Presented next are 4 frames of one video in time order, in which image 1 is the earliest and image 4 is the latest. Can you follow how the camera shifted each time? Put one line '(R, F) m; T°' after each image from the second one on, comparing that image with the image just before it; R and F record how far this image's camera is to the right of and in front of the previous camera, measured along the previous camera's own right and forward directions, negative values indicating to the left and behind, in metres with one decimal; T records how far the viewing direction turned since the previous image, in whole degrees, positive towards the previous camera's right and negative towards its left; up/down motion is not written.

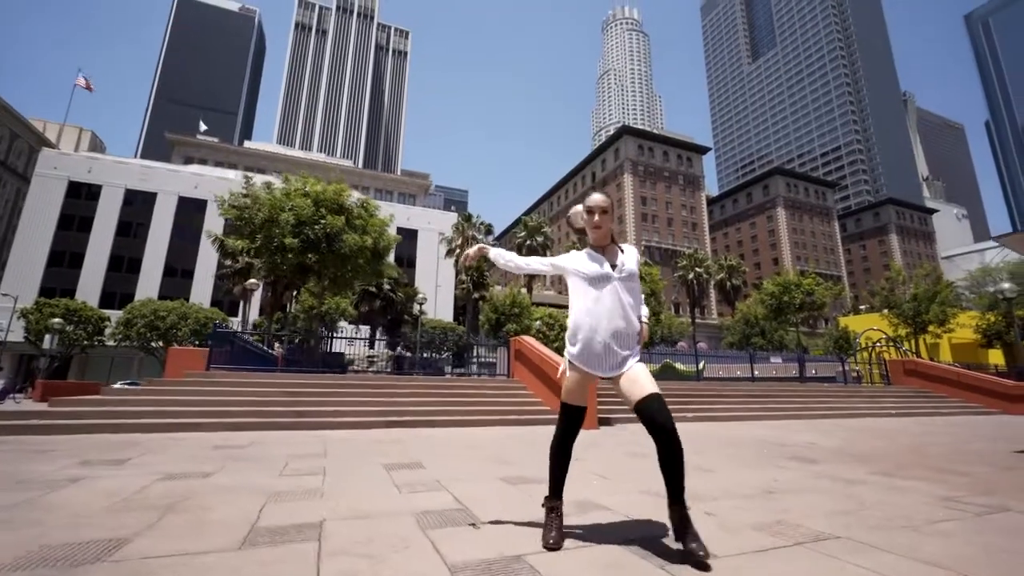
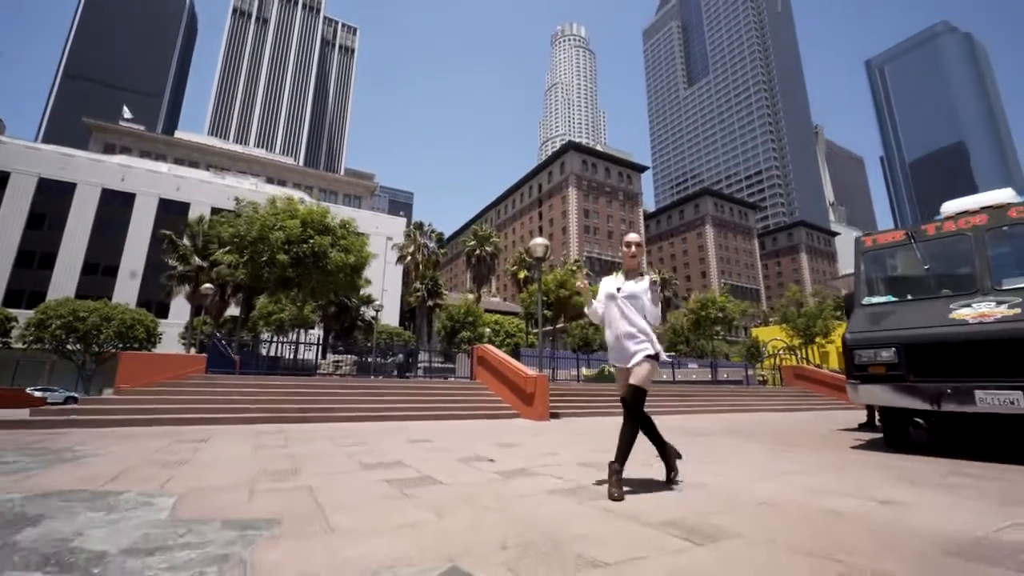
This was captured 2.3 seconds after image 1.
(-0.7, -2.1) m; +7°
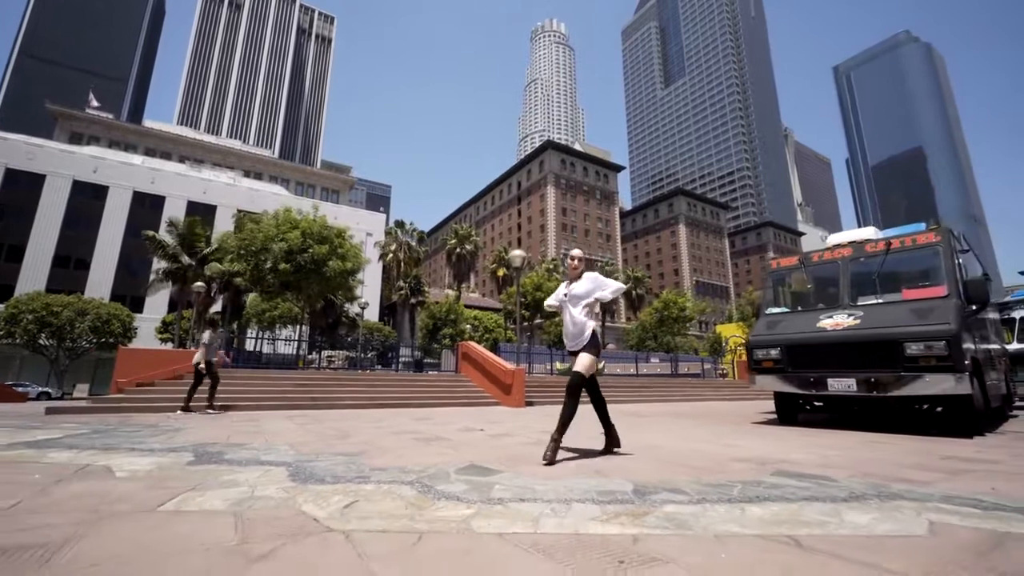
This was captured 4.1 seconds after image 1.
(-0.1, -1.9) m; +3°
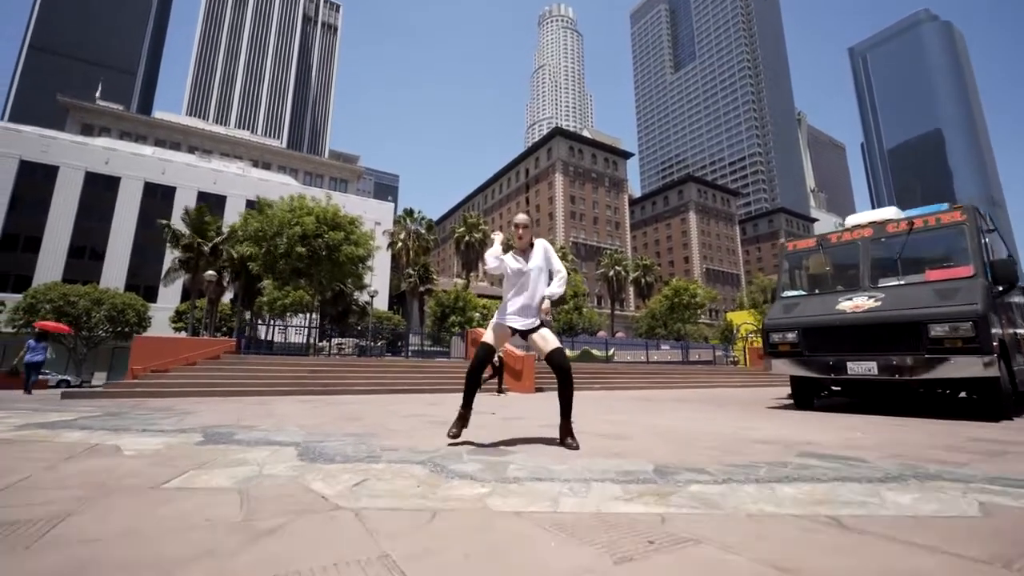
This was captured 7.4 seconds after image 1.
(0.0, +0.1) m; -1°
